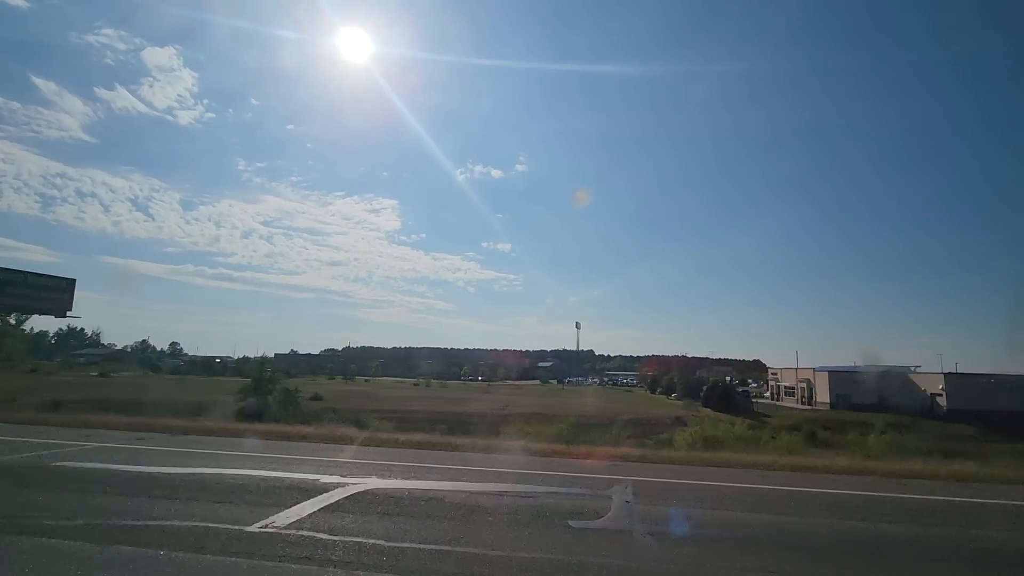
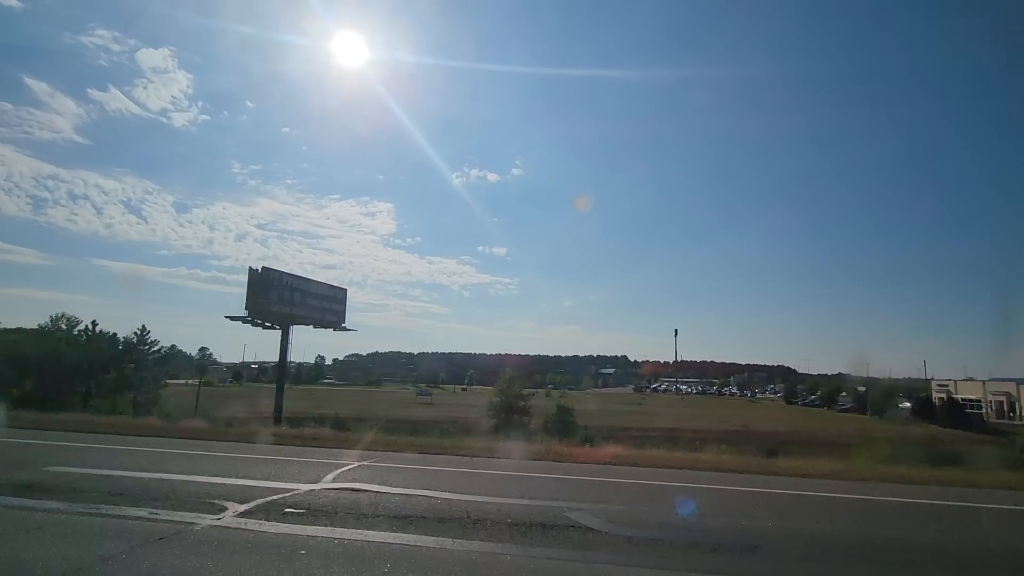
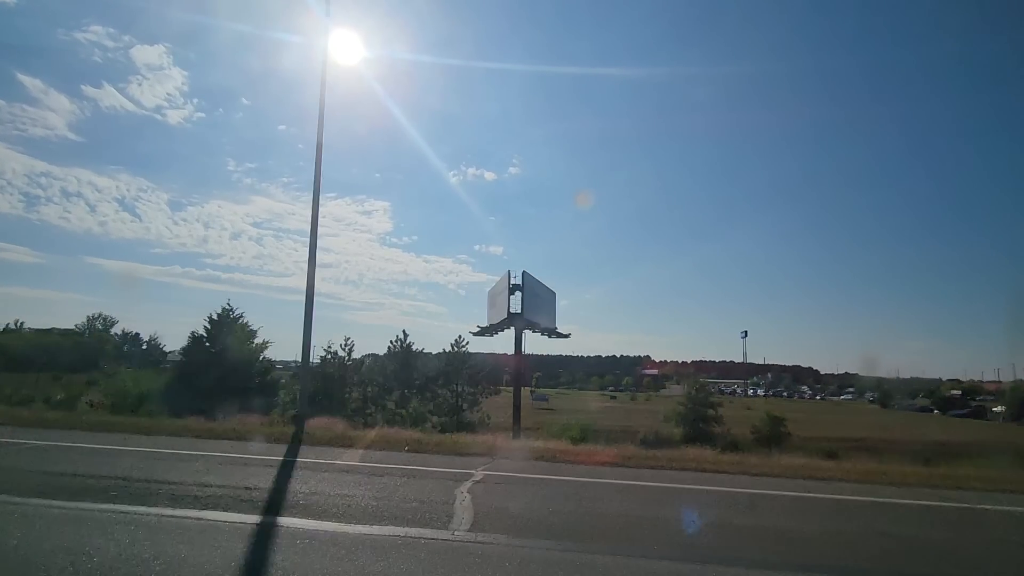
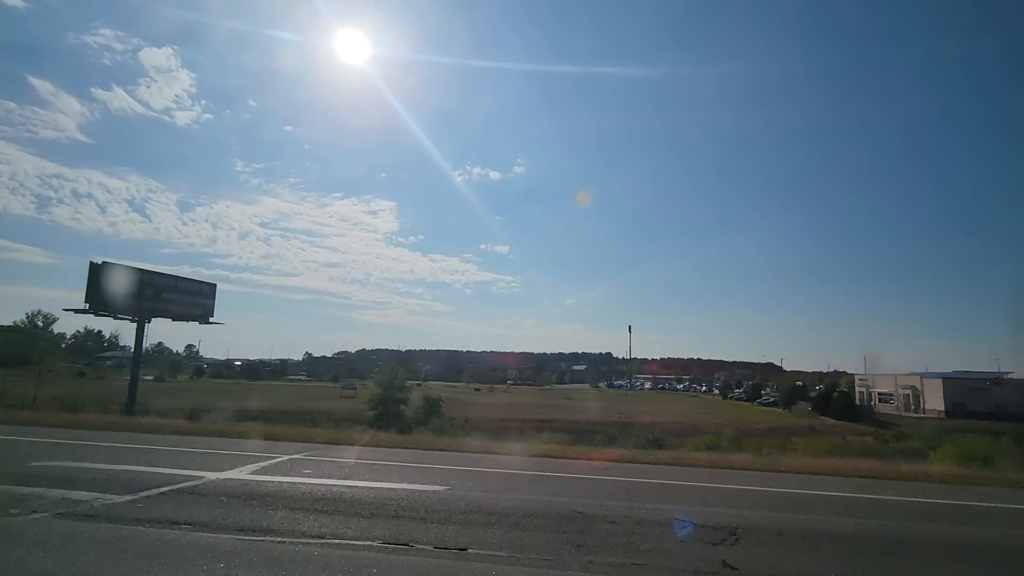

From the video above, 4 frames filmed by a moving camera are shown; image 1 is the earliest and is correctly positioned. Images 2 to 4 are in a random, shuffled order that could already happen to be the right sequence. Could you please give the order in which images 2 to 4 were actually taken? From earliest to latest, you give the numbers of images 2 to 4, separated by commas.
4, 2, 3
